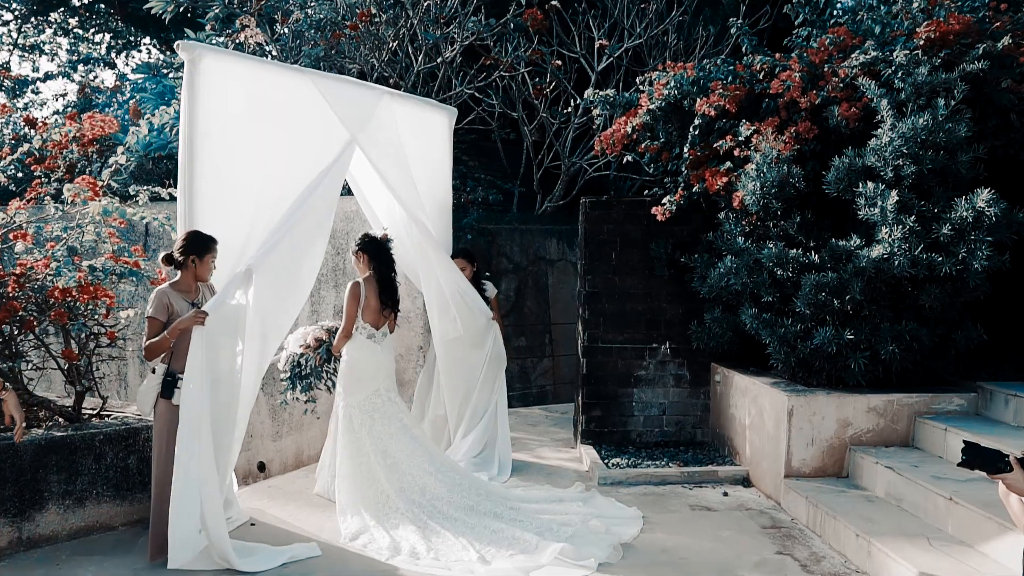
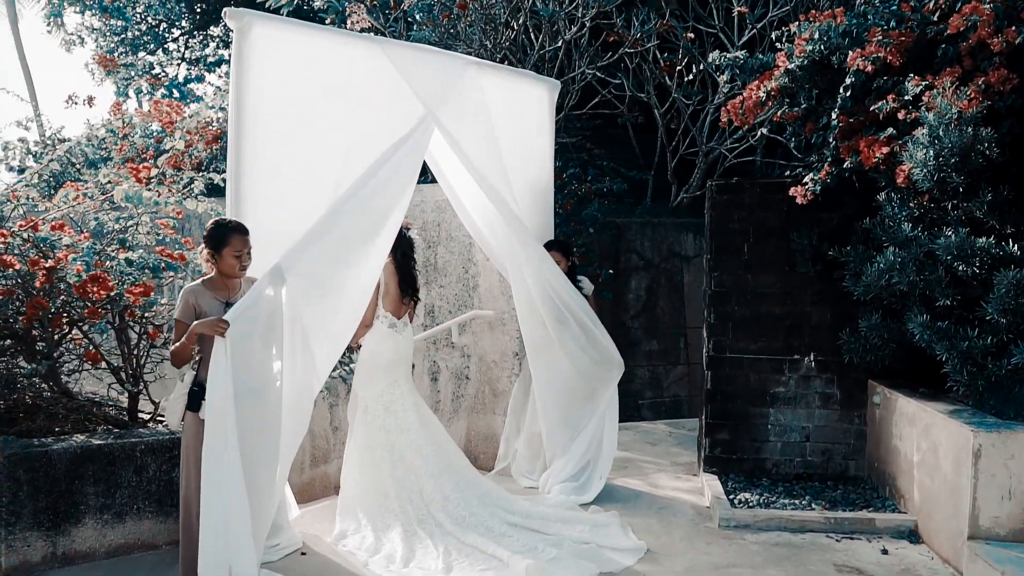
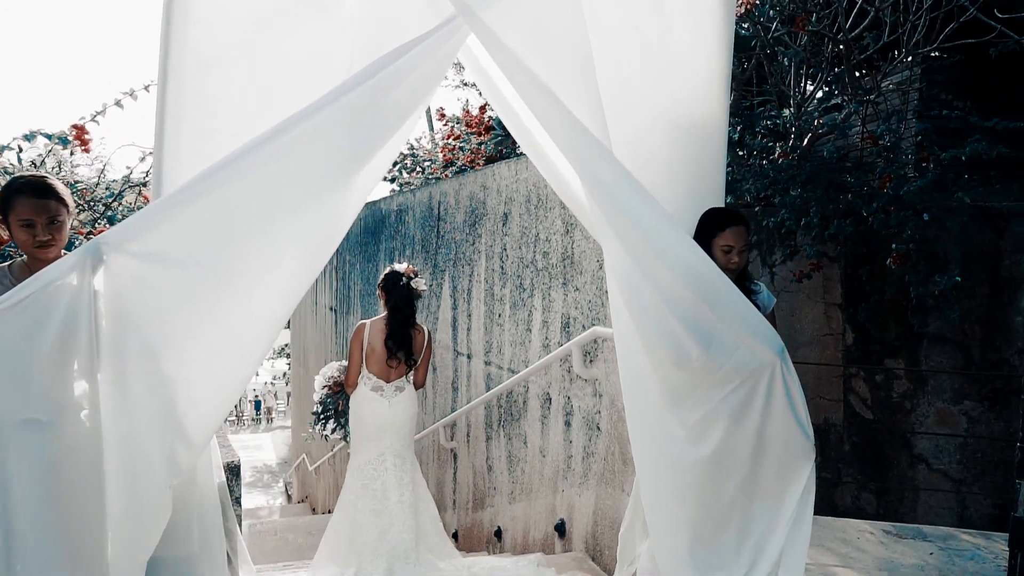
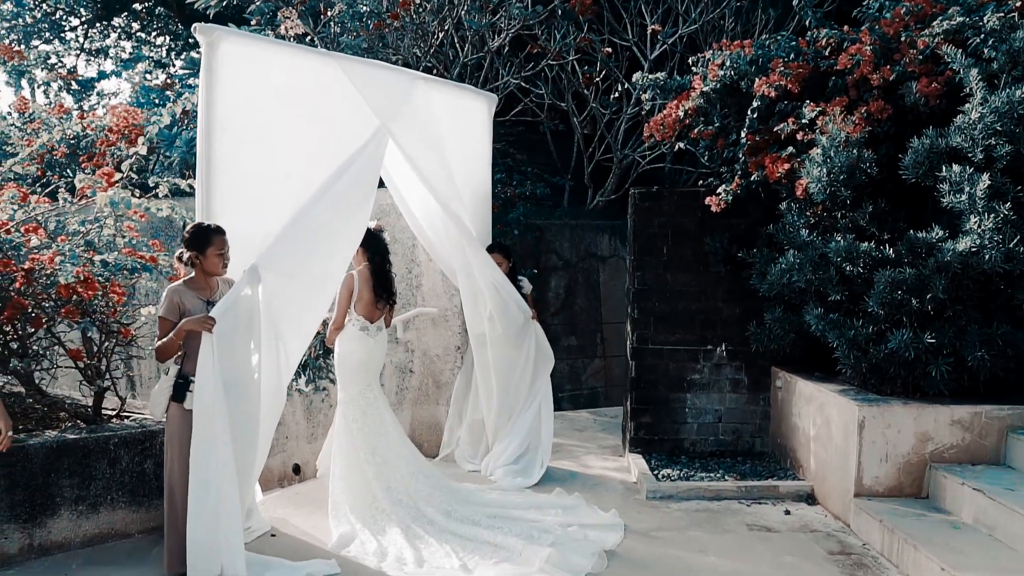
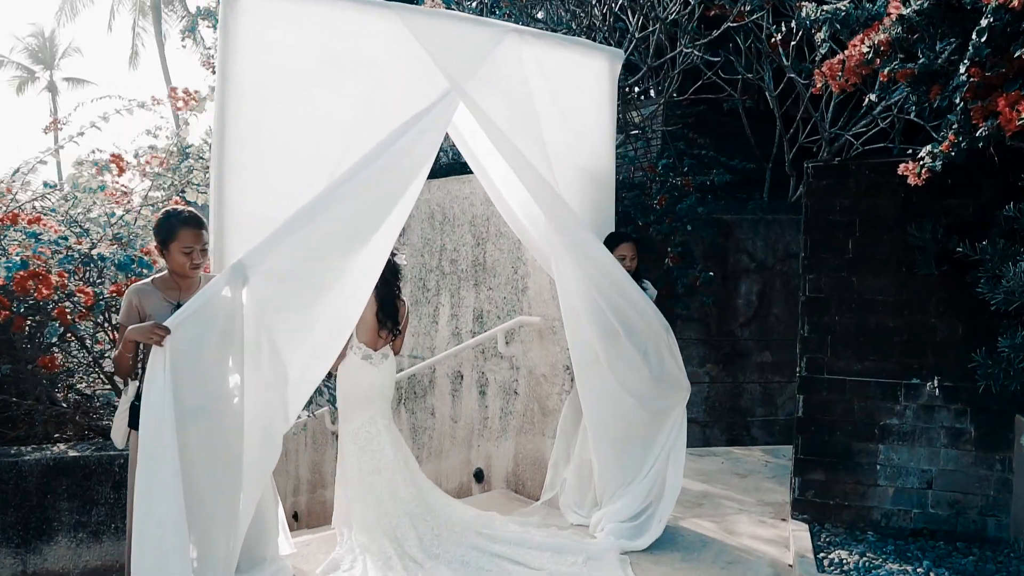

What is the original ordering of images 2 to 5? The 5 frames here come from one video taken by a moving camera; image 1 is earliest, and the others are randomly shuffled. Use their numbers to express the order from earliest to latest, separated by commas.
4, 2, 5, 3
